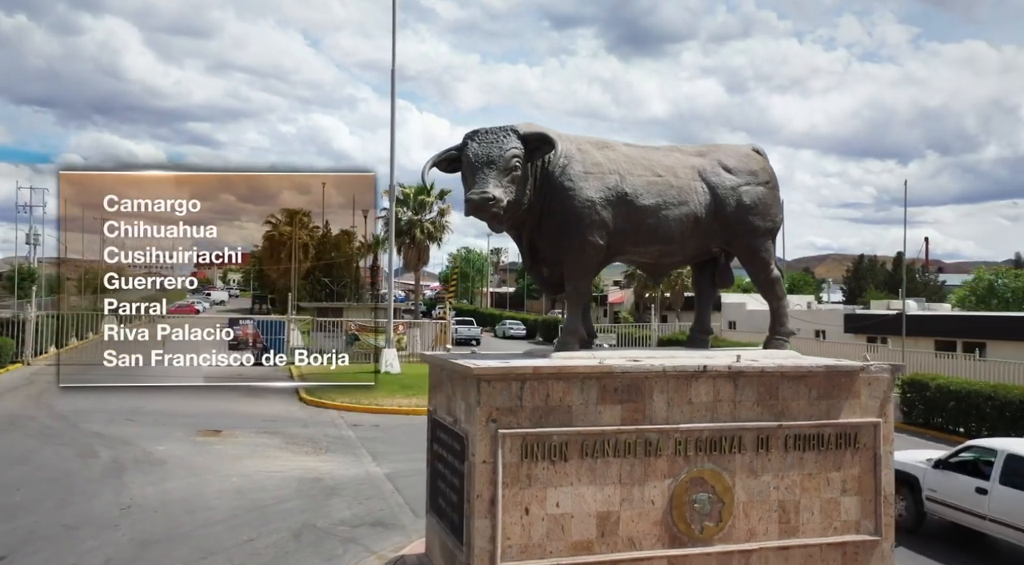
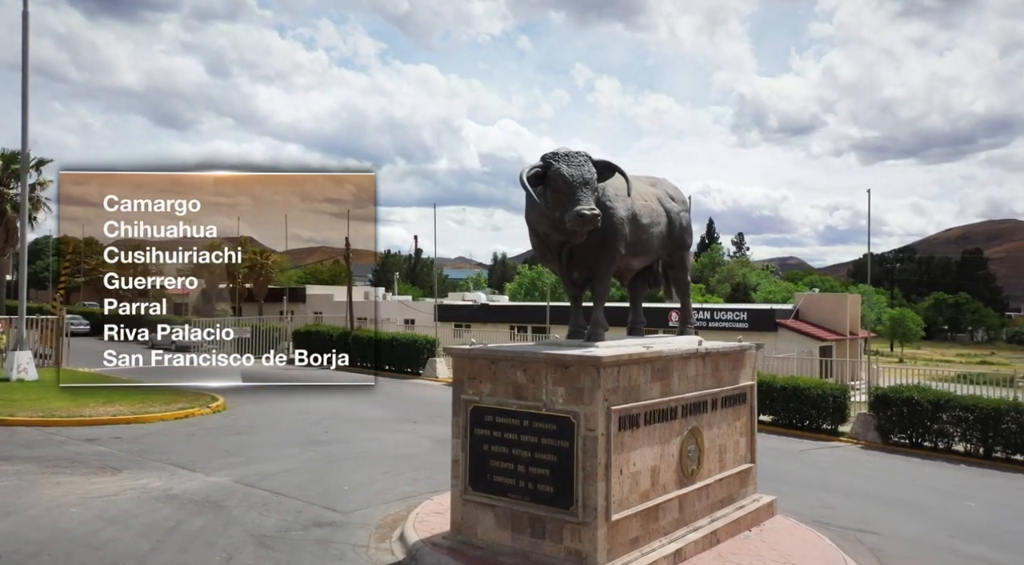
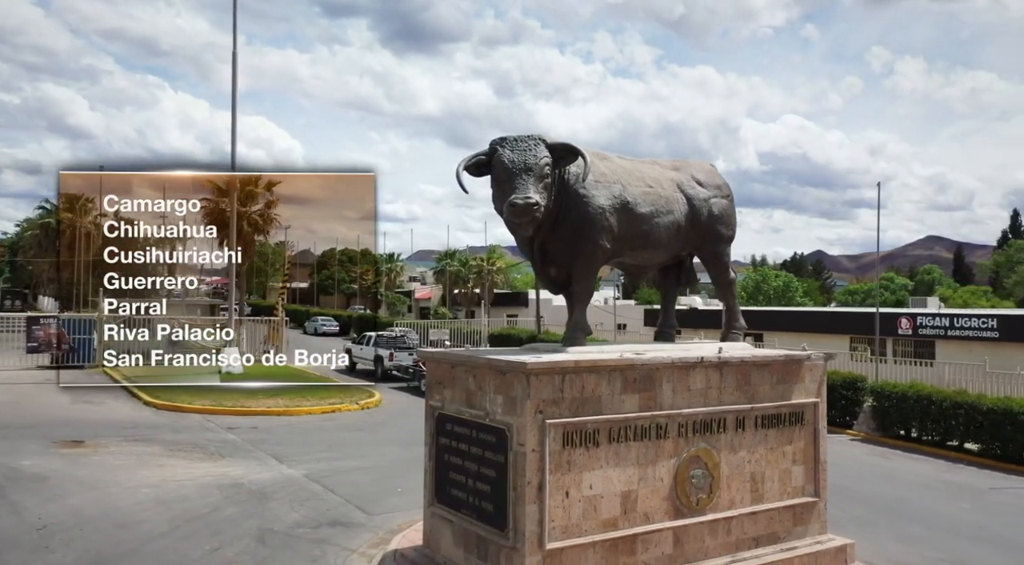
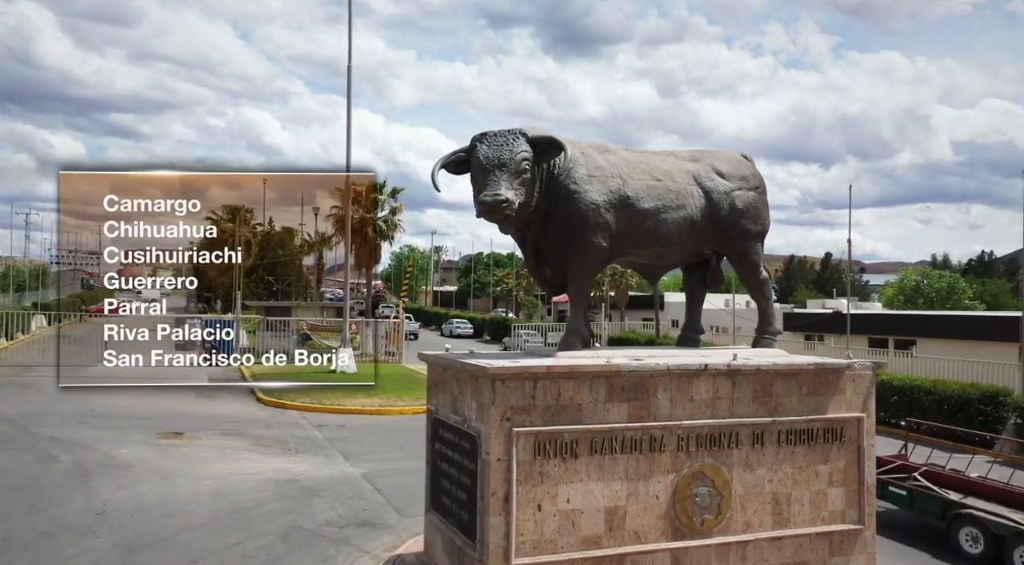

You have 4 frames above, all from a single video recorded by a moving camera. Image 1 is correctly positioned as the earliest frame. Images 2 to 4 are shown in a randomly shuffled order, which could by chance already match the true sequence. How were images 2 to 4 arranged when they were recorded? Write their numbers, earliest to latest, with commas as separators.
4, 3, 2
